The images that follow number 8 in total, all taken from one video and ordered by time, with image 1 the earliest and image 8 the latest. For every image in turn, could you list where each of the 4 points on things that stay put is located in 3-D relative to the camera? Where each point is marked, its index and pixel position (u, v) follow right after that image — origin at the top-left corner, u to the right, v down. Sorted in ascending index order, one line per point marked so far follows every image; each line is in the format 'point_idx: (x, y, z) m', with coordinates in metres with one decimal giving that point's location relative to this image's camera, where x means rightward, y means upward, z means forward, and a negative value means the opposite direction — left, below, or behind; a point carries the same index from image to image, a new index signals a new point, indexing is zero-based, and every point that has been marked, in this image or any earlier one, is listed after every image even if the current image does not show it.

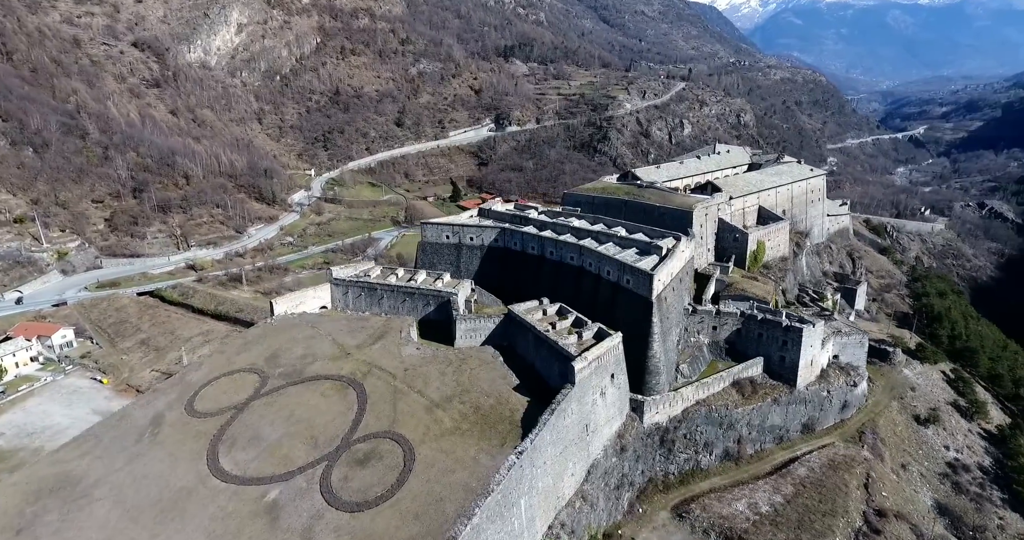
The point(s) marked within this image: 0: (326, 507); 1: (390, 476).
0: (-6.8, -8.5, +18.4) m
1: (-4.7, -7.9, +19.3) m
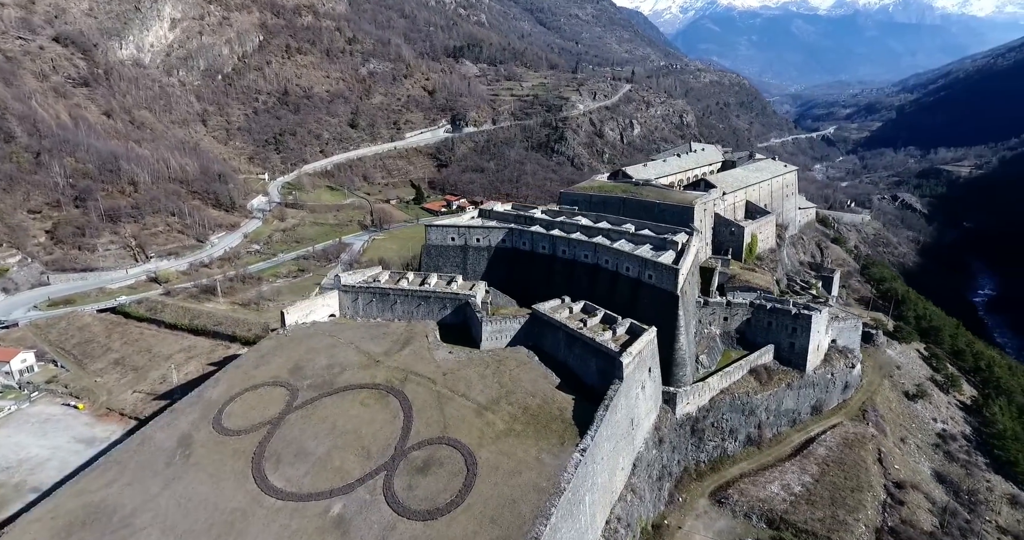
0: (-4.1, -8.7, +17.7) m
1: (-2.2, -7.9, +18.9) m
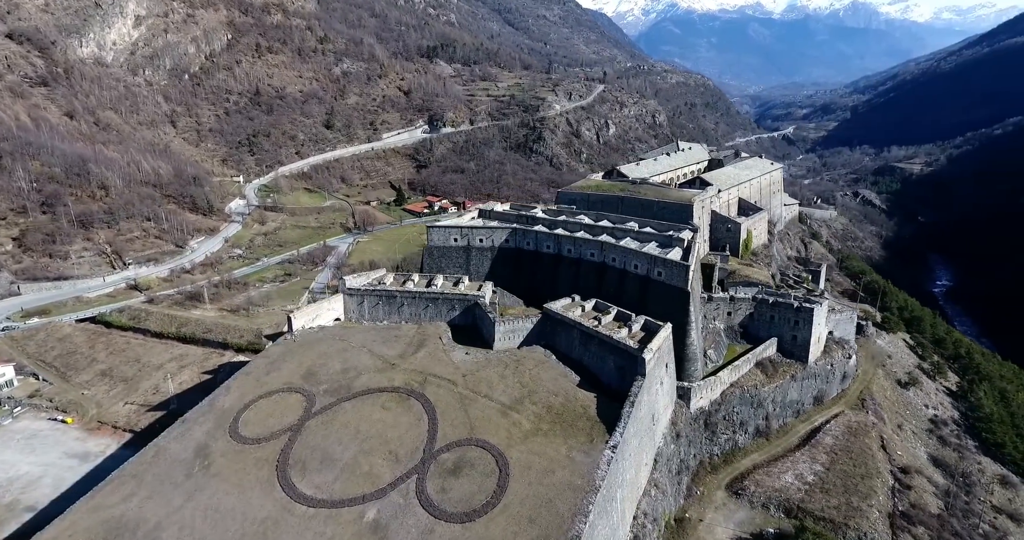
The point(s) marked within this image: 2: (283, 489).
0: (-2.7, -8.7, +17.5) m
1: (-0.9, -7.9, +18.7) m
2: (-8.6, -8.2, +19.0) m
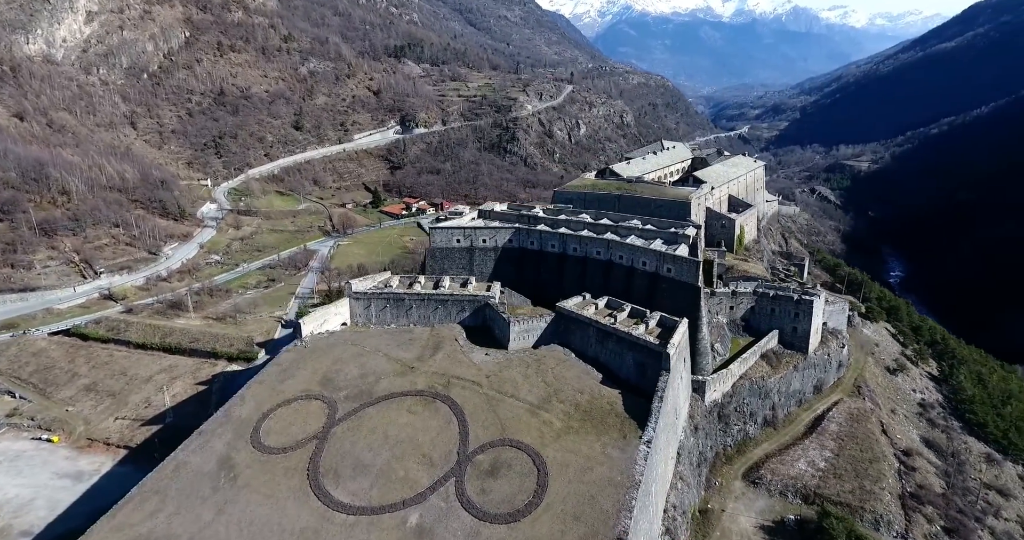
0: (-1.2, -8.7, +17.3) m
1: (+0.6, -7.9, +18.7) m
2: (-7.1, -8.4, +18.5) m
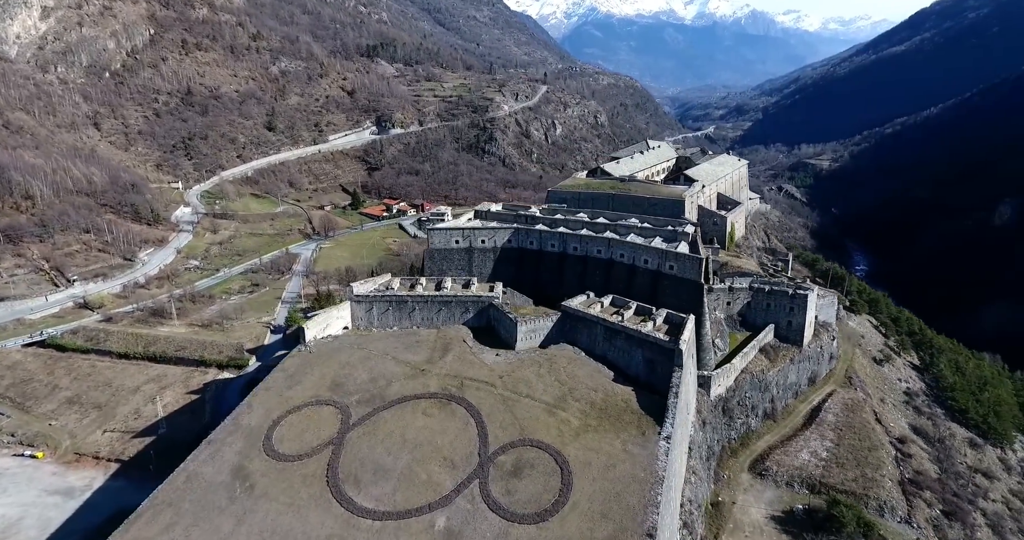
0: (-0.2, -8.7, +17.3) m
1: (+1.5, -7.9, +18.7) m
2: (-6.2, -8.5, +18.1) m
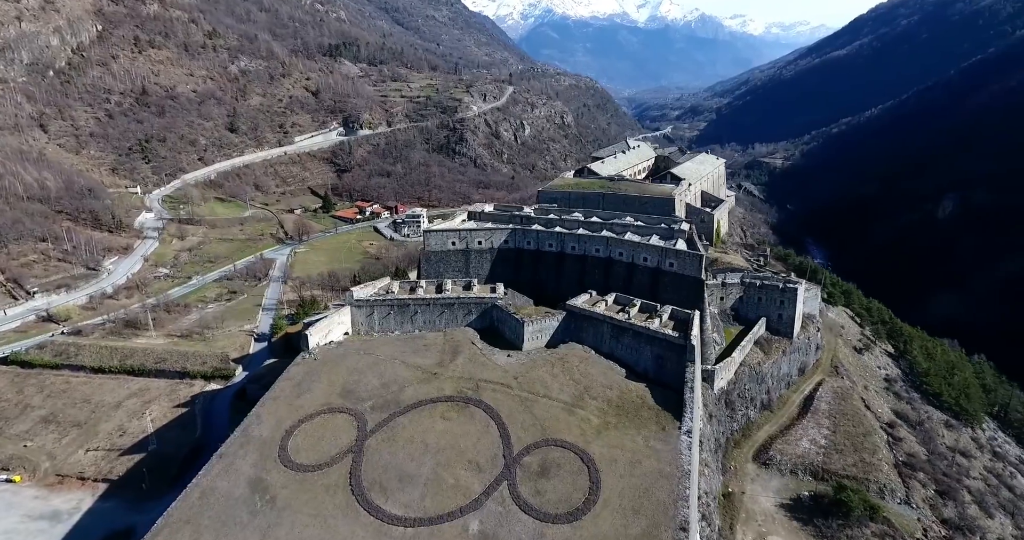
0: (+1.0, -8.7, +17.2) m
1: (+2.6, -7.9, +18.7) m
2: (-5.0, -8.6, +17.7) m
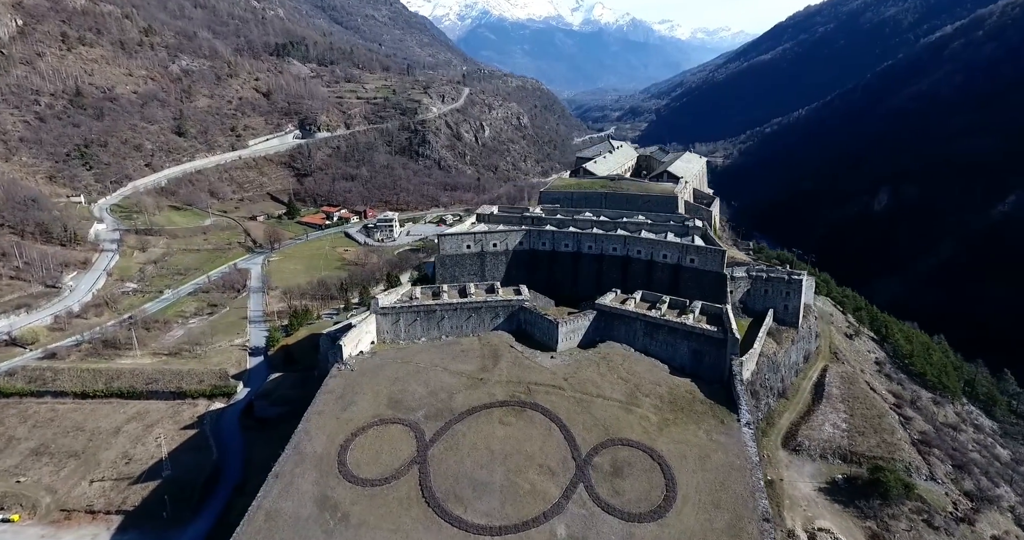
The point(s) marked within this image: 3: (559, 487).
0: (+4.1, -8.7, +17.2) m
1: (+5.4, -7.8, +18.9) m
2: (-2.0, -8.8, +17.2) m
3: (+1.7, -8.1, +18.6) m
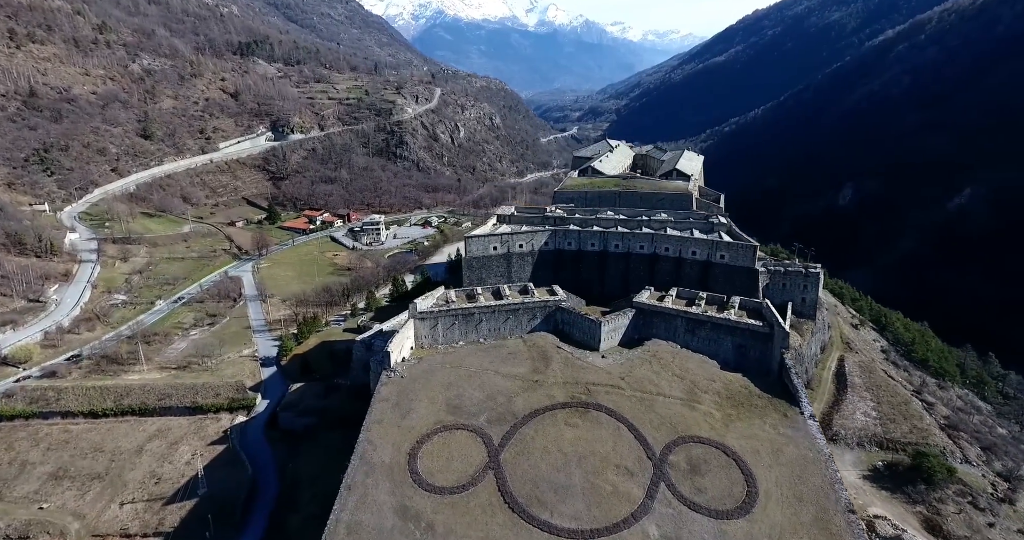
0: (+7.2, -8.7, +17.4) m
1: (+8.4, -7.7, +19.1) m
2: (+1.1, -8.9, +16.9) m
3: (+4.8, -8.1, +18.5) m
